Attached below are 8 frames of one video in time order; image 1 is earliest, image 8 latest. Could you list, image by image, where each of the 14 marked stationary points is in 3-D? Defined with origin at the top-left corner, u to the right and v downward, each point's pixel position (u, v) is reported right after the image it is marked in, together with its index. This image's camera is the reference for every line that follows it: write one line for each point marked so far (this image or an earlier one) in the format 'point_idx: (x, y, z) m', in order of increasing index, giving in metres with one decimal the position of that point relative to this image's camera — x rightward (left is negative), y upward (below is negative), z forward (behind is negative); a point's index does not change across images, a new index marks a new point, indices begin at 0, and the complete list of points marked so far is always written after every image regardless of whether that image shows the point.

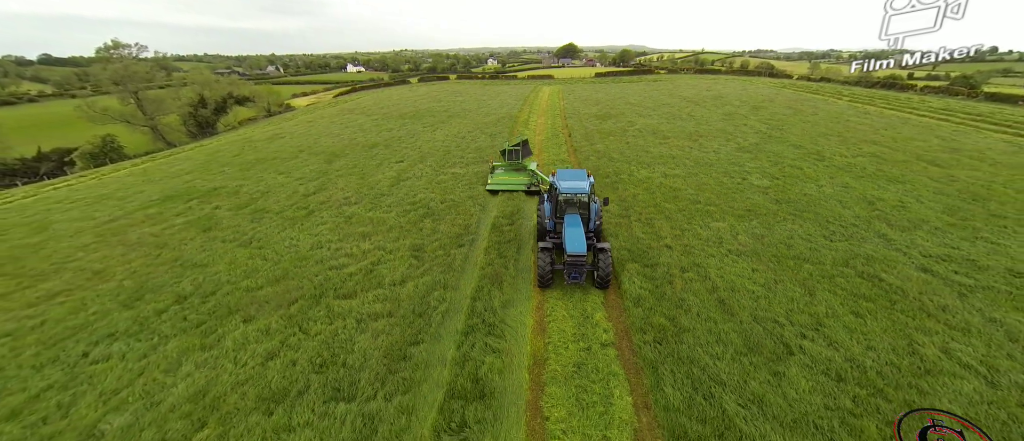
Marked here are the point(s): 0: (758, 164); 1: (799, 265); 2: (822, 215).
0: (+11.1, +2.6, +14.4) m
1: (+7.0, -1.1, +7.9) m
2: (+9.8, +0.2, +10.2) m
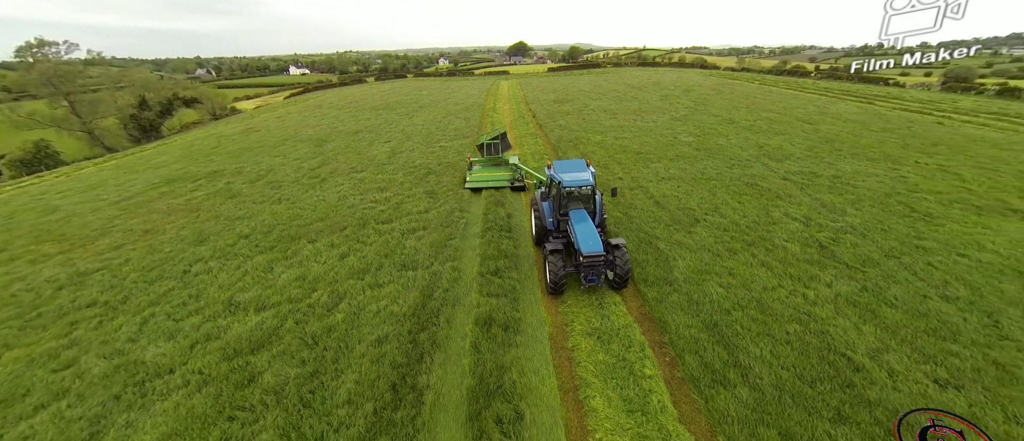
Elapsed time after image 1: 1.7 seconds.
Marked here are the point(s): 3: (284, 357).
0: (+9.8, +5.3, +18.1) m
1: (+6.8, +1.3, +11.3) m
2: (+9.3, +2.9, +13.9) m
3: (-3.9, -2.3, +5.5) m
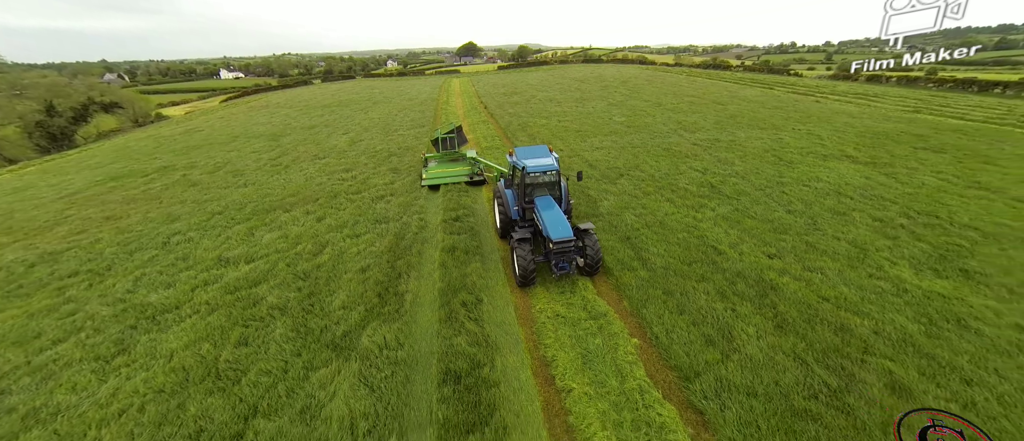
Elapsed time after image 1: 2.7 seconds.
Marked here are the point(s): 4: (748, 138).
0: (+6.9, +7.1, +20.6) m
1: (+5.0, +3.0, +13.4) m
2: (+7.0, +4.7, +16.3) m
3: (-4.7, -1.3, +6.5) m
4: (+10.9, +3.8, +14.6) m
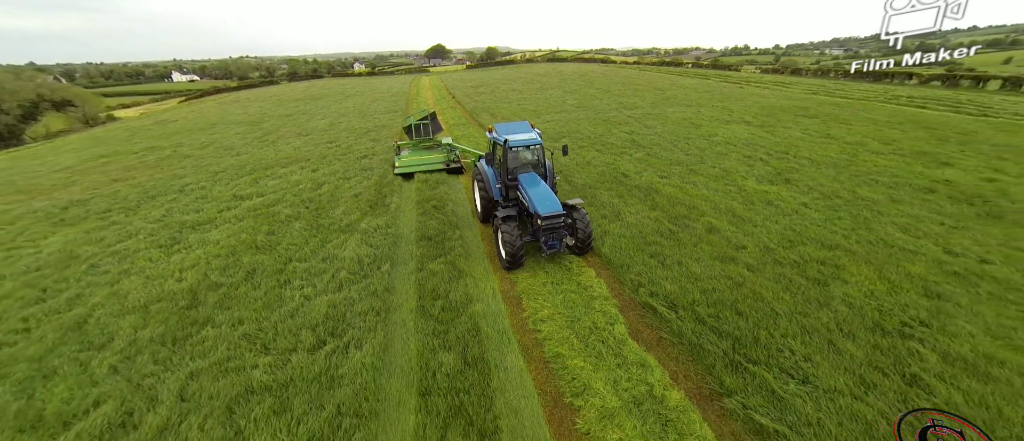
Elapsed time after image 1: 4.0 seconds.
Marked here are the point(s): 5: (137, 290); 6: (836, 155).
0: (+4.4, +9.2, +23.3) m
1: (+3.2, +5.0, +16.0) m
2: (+4.9, +6.8, +19.0) m
3: (-5.8, +0.4, +8.4) m
4: (+8.9, +6.0, +17.6) m
5: (-6.7, -1.2, +5.7) m
6: (+11.5, +2.3, +11.2) m
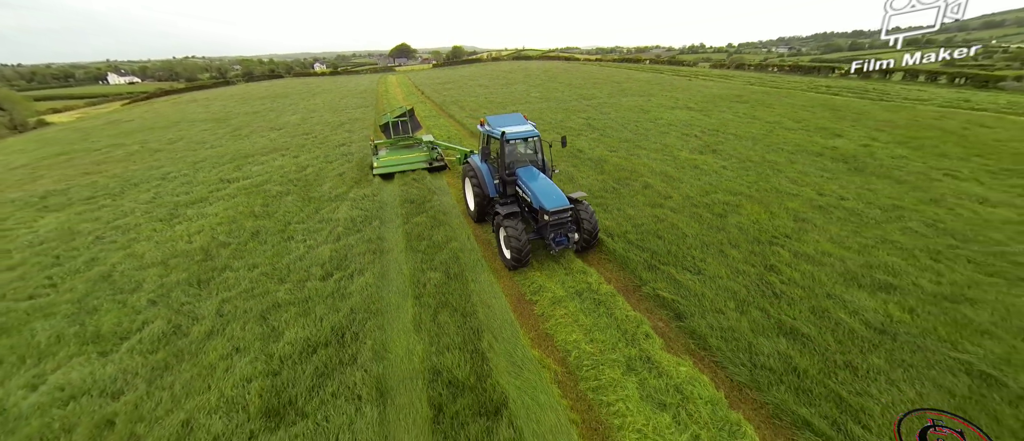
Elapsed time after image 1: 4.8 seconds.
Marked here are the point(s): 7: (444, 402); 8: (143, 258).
0: (+2.0, +10.3, +24.8) m
1: (+1.5, +6.1, +17.4) m
2: (+2.9, +7.9, +20.6) m
3: (-6.7, +1.0, +9.1) m
4: (+7.0, +7.4, +19.4) m
5: (-7.3, -0.6, +6.3) m
6: (+10.3, +3.8, +13.3) m
7: (-0.8, -2.0, +3.5) m
8: (-7.2, -0.7, +6.2) m
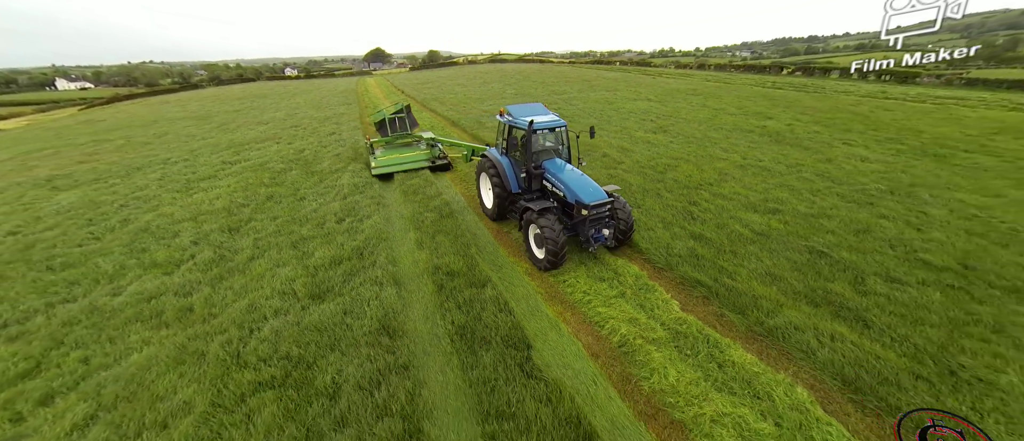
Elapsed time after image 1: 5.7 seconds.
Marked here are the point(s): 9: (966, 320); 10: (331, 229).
0: (+0.1, +11.1, +26.3) m
1: (+0.1, +7.1, +18.9) m
2: (+1.3, +8.9, +22.2) m
3: (-7.4, +1.8, +10.1) m
4: (+5.5, +8.5, +21.2) m
5: (-7.7, +0.2, +7.3) m
6: (+9.2, +5.1, +15.3) m
7: (-1.0, -0.9, +4.8) m
8: (-7.7, +0.1, +7.1) m
9: (+5.9, -1.3, +4.1) m
10: (-3.6, -0.2, +6.3) m
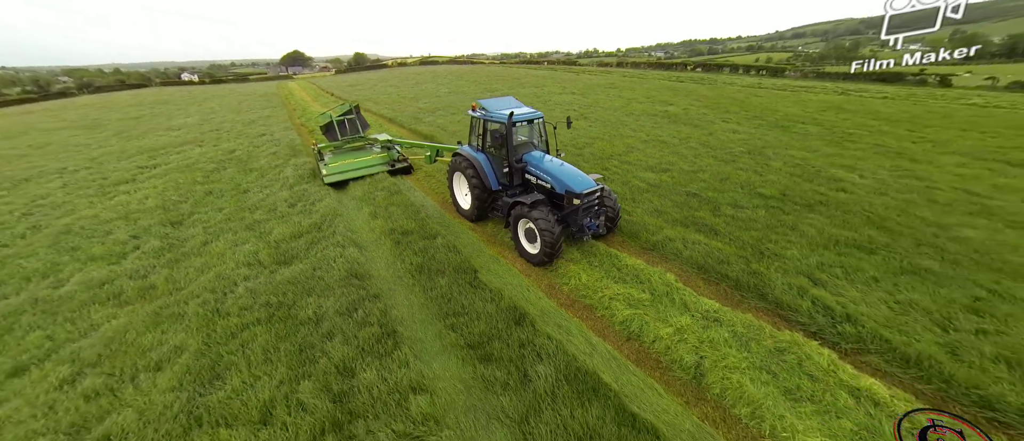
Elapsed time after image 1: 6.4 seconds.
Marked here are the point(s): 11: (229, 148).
0: (-5.4, +11.5, +26.9) m
1: (-3.8, +7.6, +19.6) m
2: (-3.3, +9.4, +23.0) m
3: (-9.3, +1.8, +9.7) m
4: (+1.0, +9.4, +22.8) m
5: (-9.0, +0.2, +6.9) m
6: (+5.9, +6.5, +17.5) m
7: (-2.0, -0.3, +5.6) m
8: (-8.9, +0.1, +6.8) m
9: (+5.0, -0.1, +6.0) m
10: (-4.8, +0.1, +6.6) m
11: (-10.5, +2.8, +11.7) m
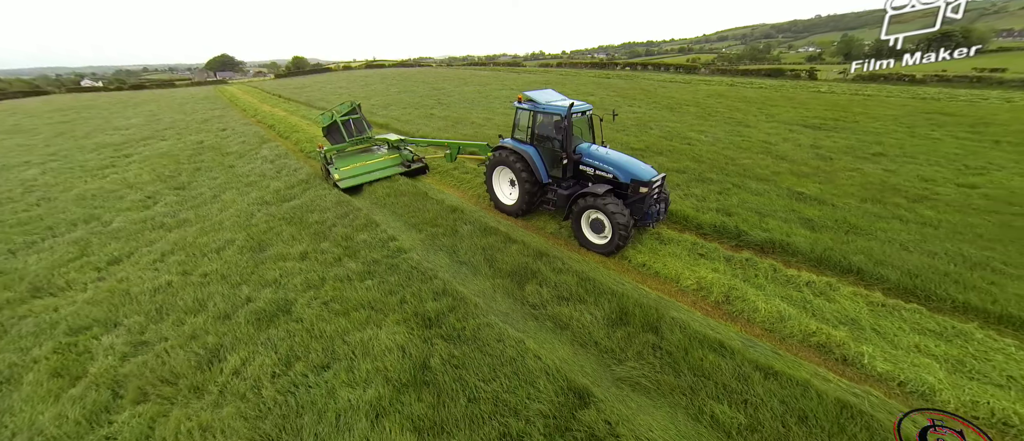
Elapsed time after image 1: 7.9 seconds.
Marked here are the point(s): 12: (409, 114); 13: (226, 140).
0: (-10.2, +12.3, +28.5) m
1: (-7.4, +8.5, +21.5) m
2: (-7.5, +10.4, +24.9) m
3: (-11.3, +2.5, +11.0) m
4: (-3.2, +10.7, +25.2) m
5: (-10.6, +0.9, +8.2) m
6: (+2.5, +8.1, +20.5) m
7: (-3.4, +0.9, +7.7) m
8: (-10.5, +0.8, +8.1) m
9: (+3.4, +1.6, +8.9) m
10: (-6.4, +1.2, +8.4) m
11: (-12.9, +3.4, +12.8) m
12: (-5.8, +6.6, +18.1) m
13: (-11.4, +3.3, +12.6) m
